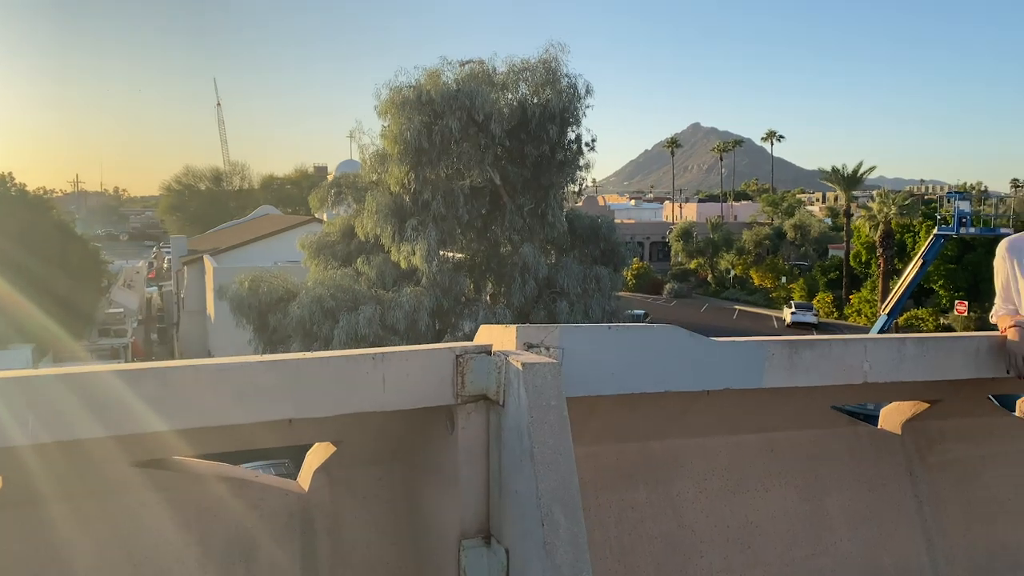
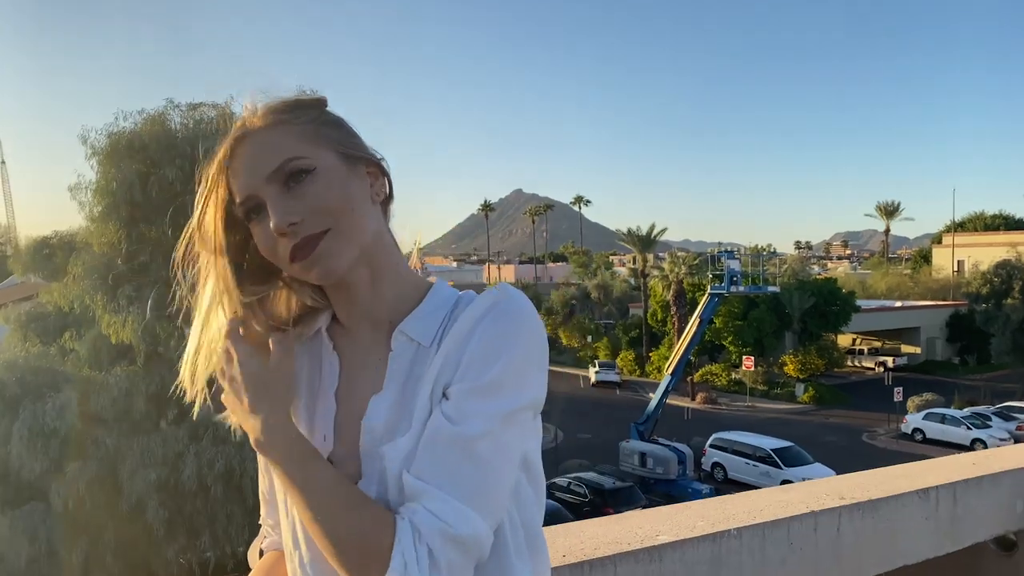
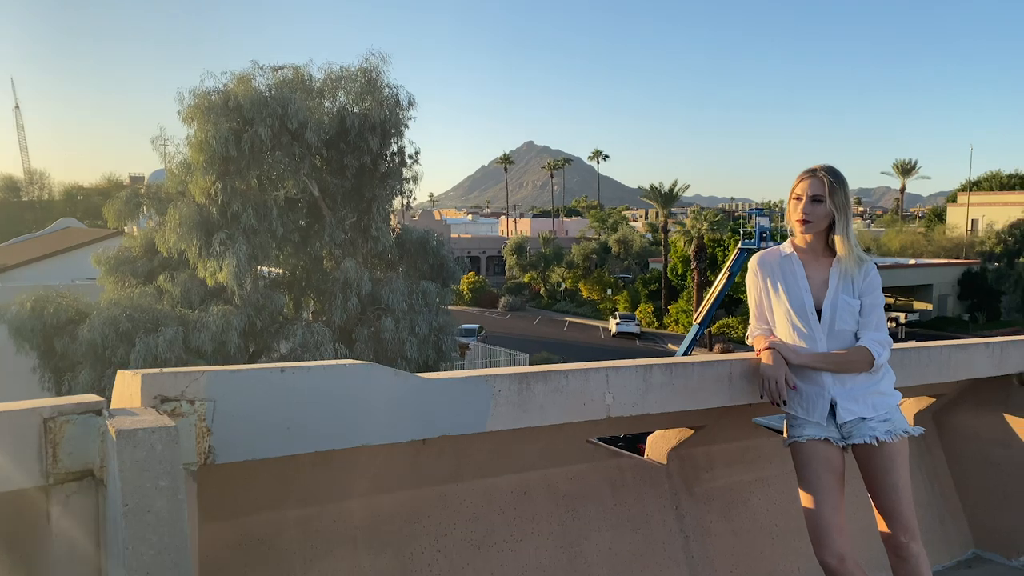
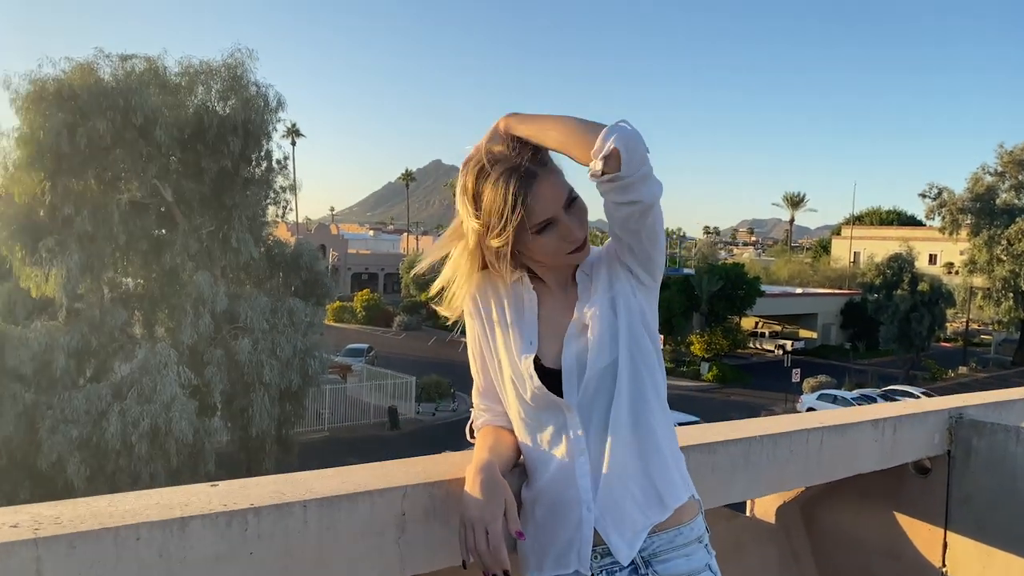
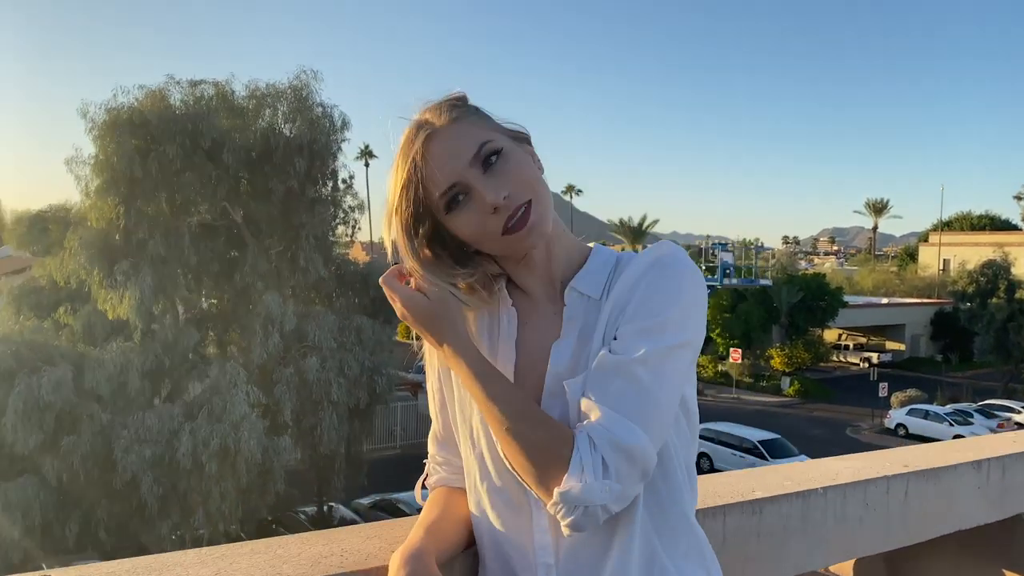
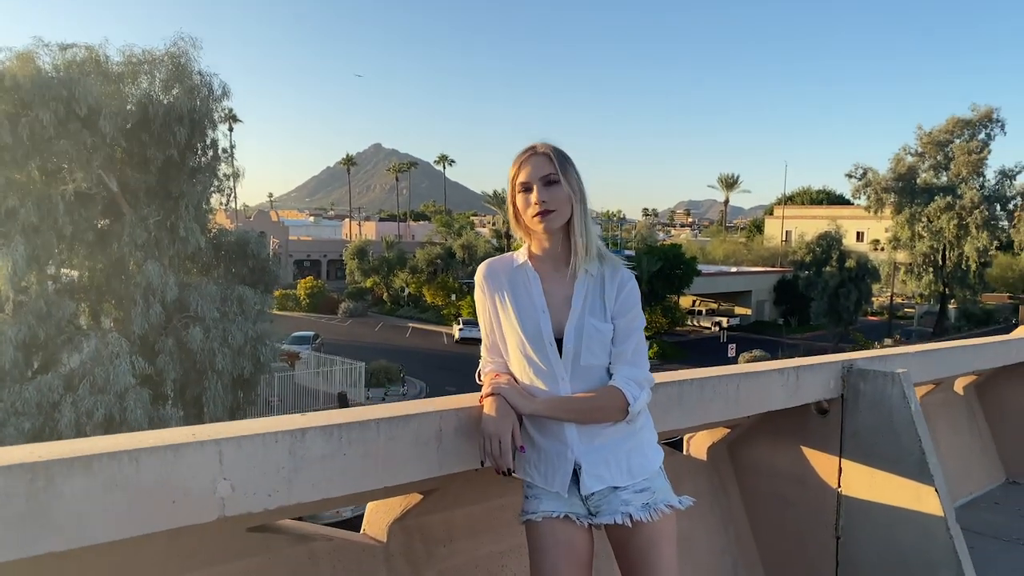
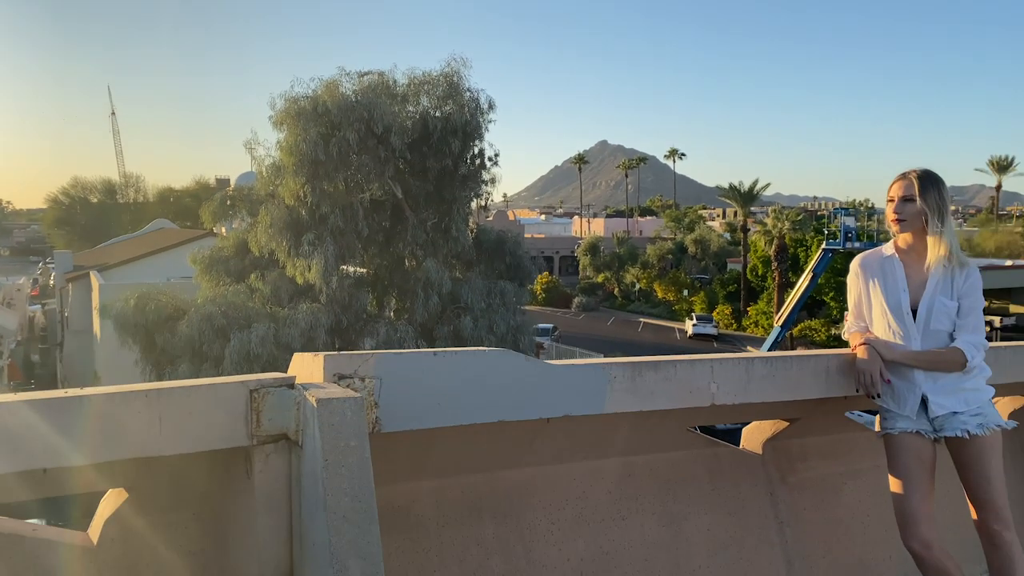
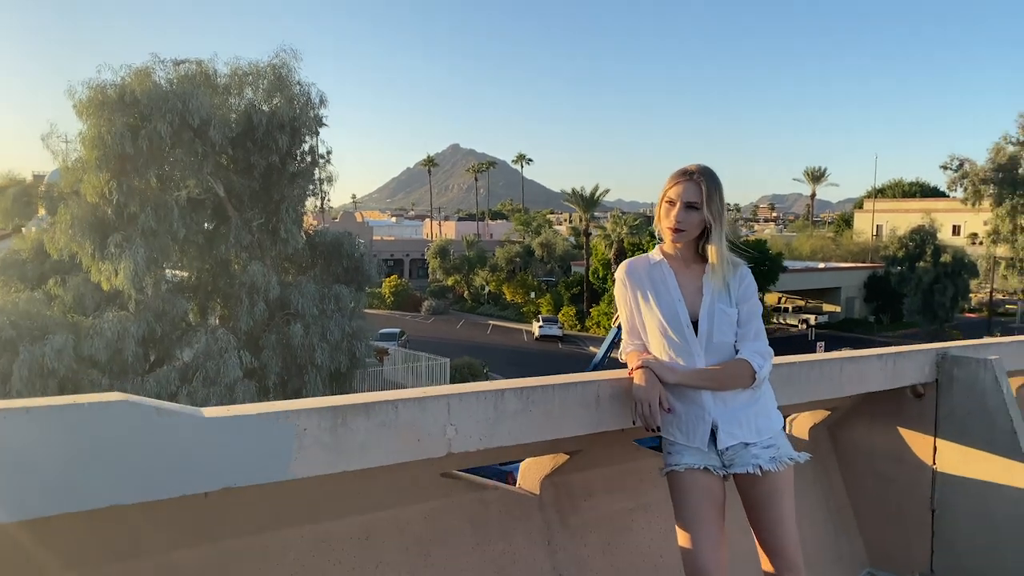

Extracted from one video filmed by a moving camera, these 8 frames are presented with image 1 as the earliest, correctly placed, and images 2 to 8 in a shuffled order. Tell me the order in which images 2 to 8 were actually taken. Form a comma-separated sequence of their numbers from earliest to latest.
7, 3, 8, 6, 4, 5, 2
